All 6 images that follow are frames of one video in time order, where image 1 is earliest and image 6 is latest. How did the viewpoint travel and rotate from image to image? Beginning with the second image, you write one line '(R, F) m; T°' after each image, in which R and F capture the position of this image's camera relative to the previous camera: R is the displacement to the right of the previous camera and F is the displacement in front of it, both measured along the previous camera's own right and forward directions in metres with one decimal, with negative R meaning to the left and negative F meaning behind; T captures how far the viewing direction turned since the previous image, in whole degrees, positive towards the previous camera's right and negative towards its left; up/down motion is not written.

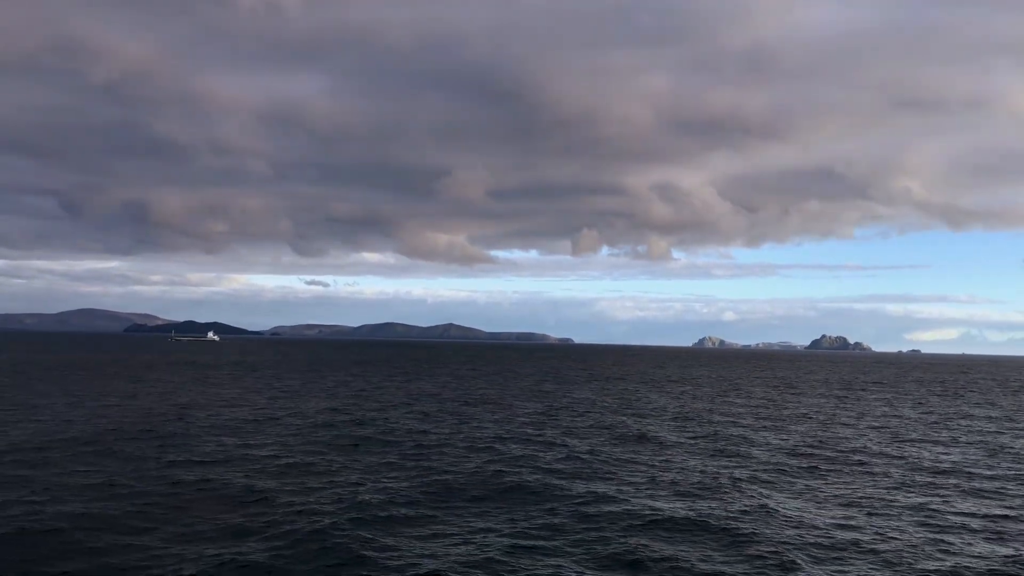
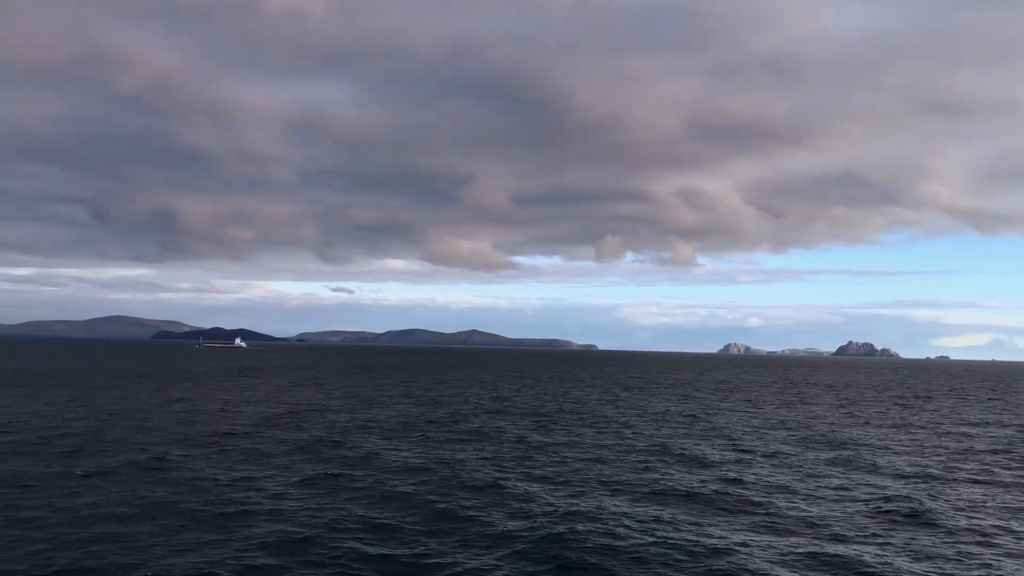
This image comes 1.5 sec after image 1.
(-1.8, +0.7) m; -1°
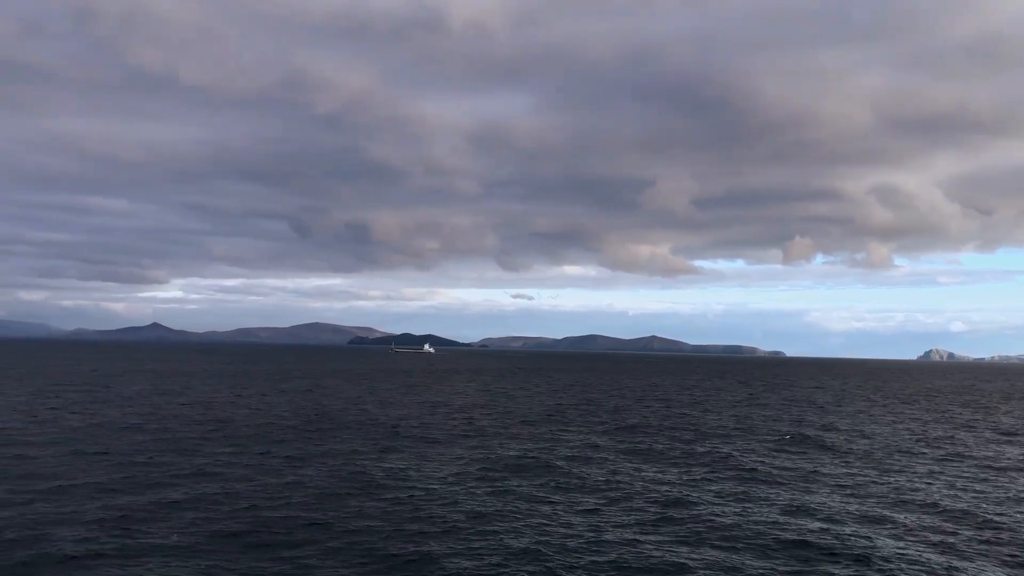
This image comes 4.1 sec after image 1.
(-4.7, +1.4) m; -11°
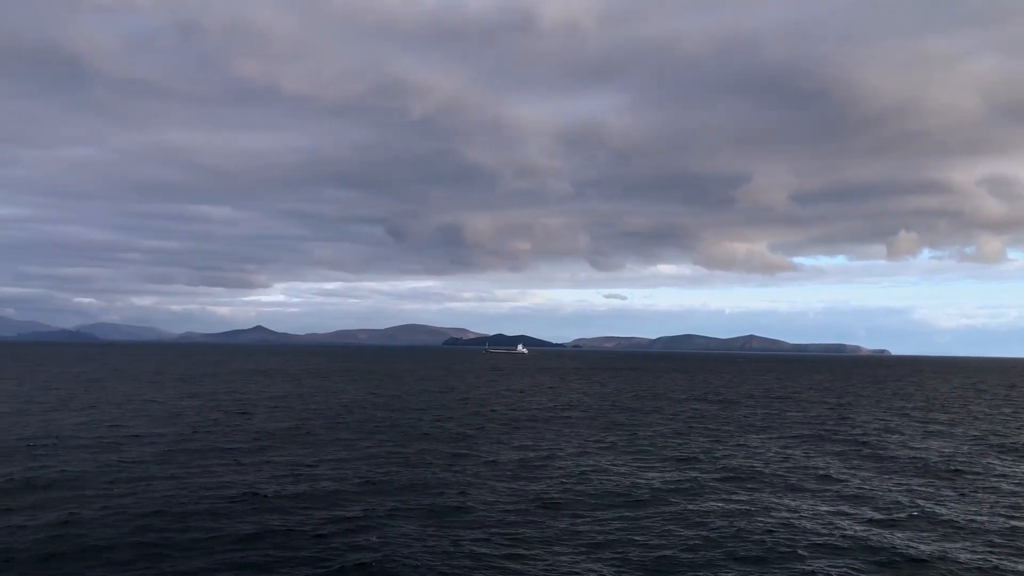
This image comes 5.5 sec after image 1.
(-4.0, +1.0) m; -6°
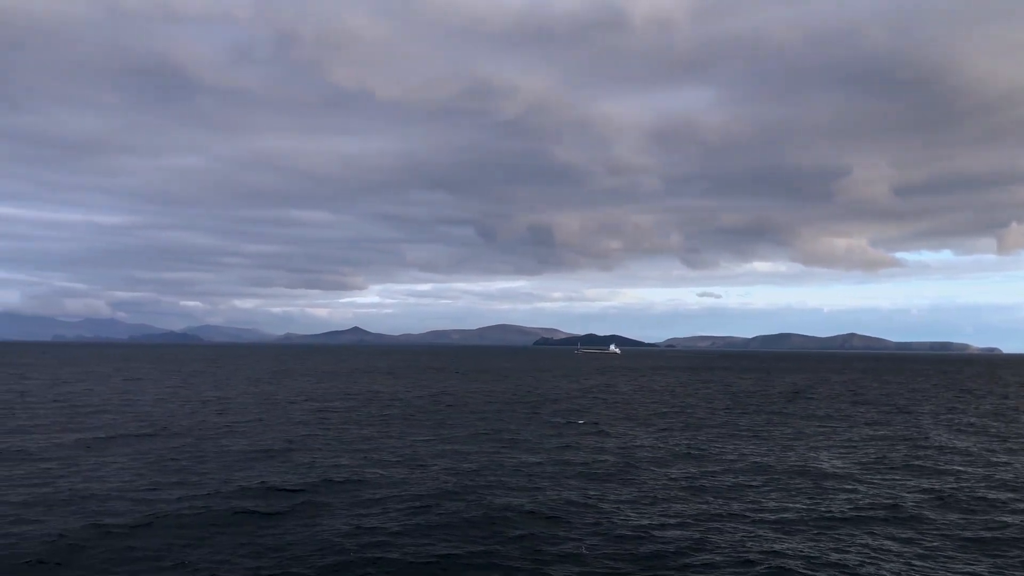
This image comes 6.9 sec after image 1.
(-6.6, +0.9) m; -5°
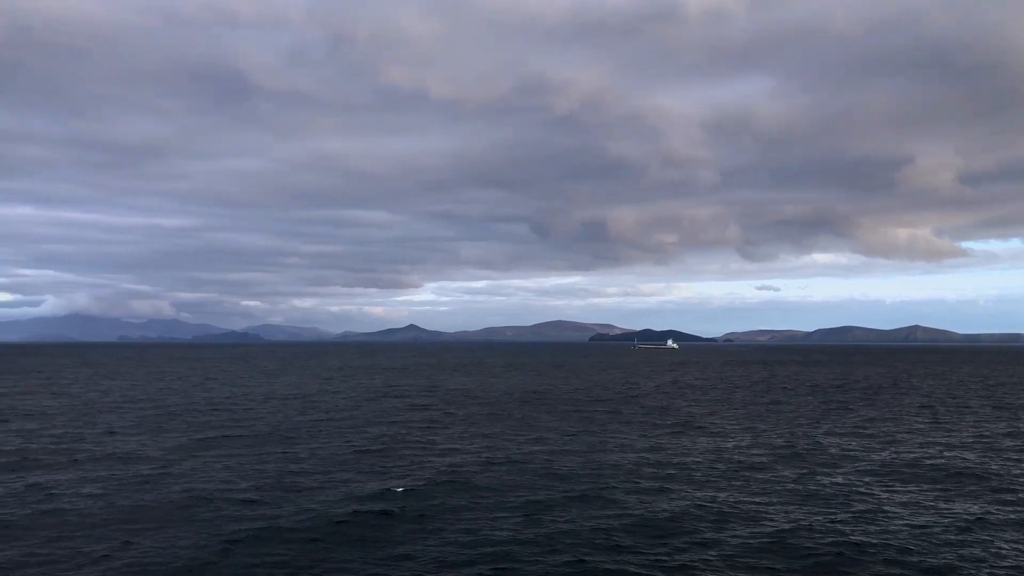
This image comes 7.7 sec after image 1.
(-4.8, +1.1) m; -3°
